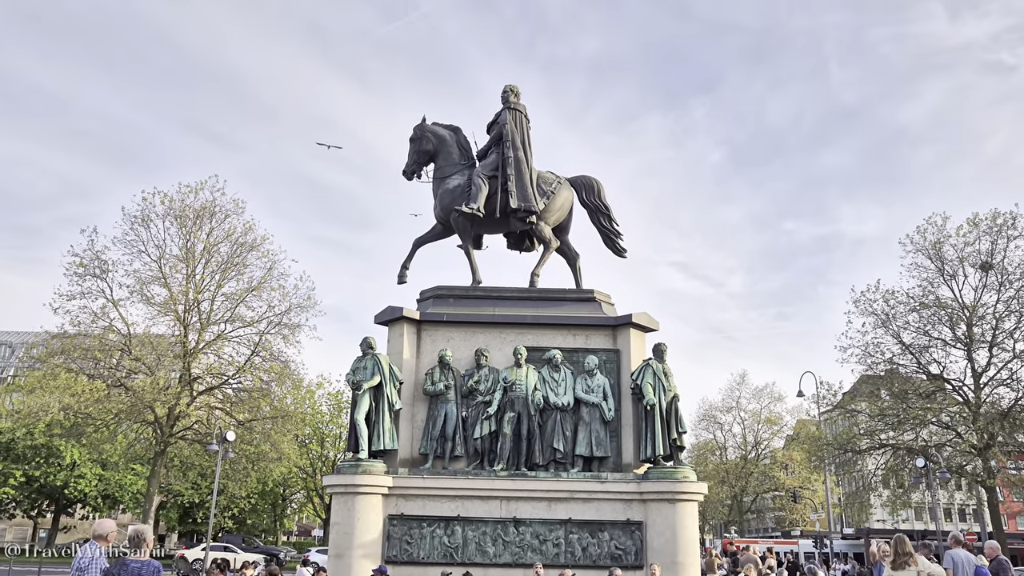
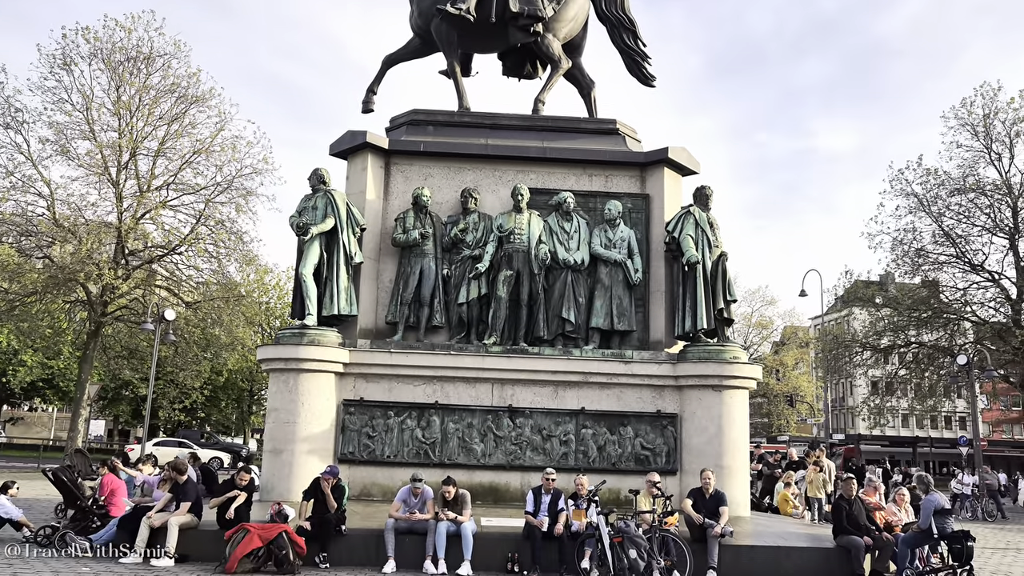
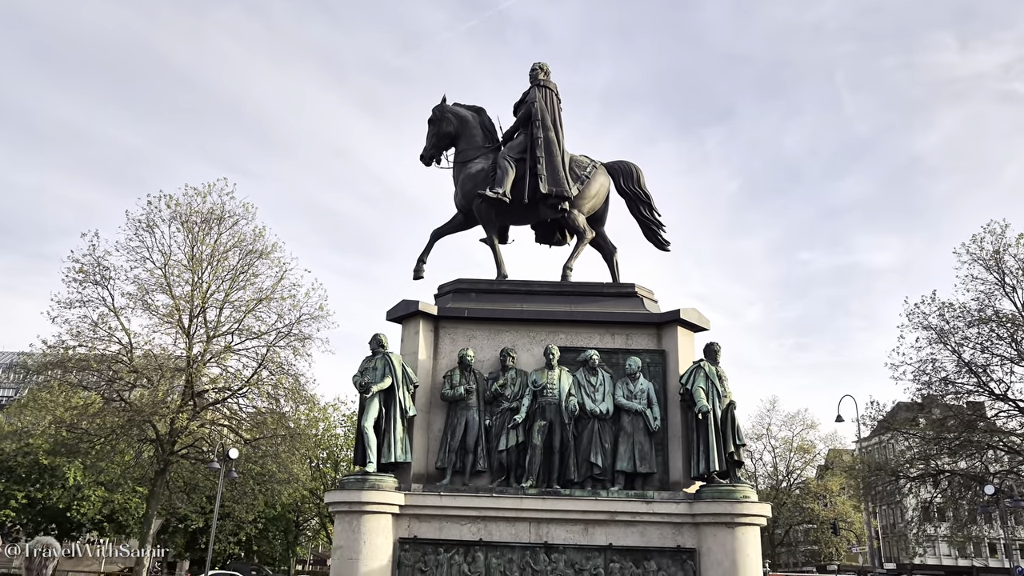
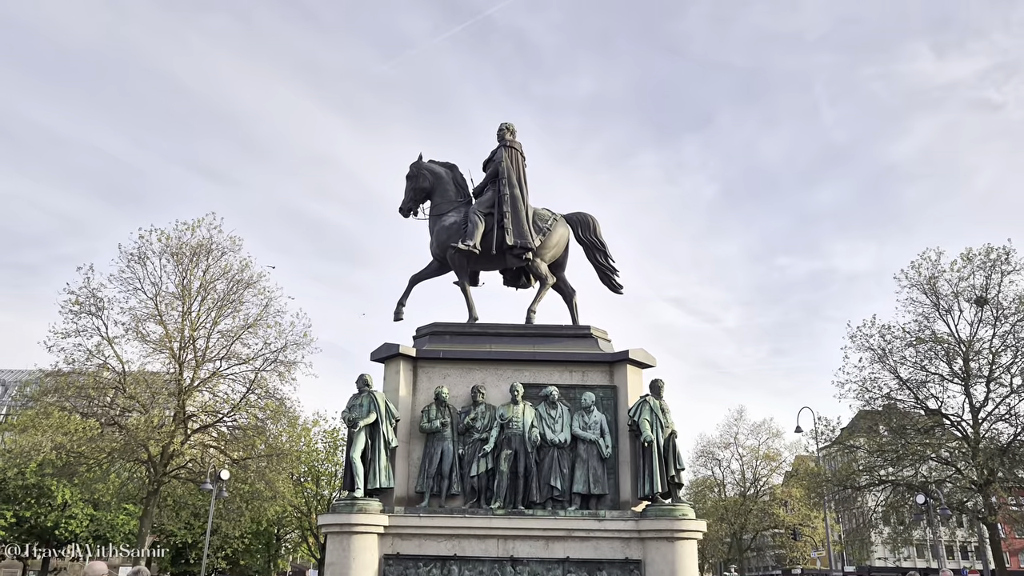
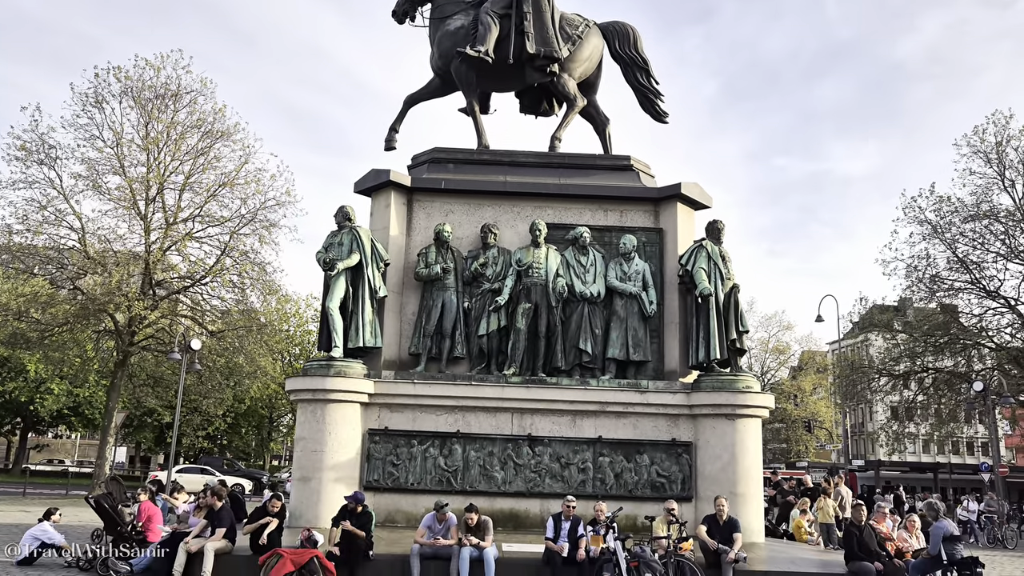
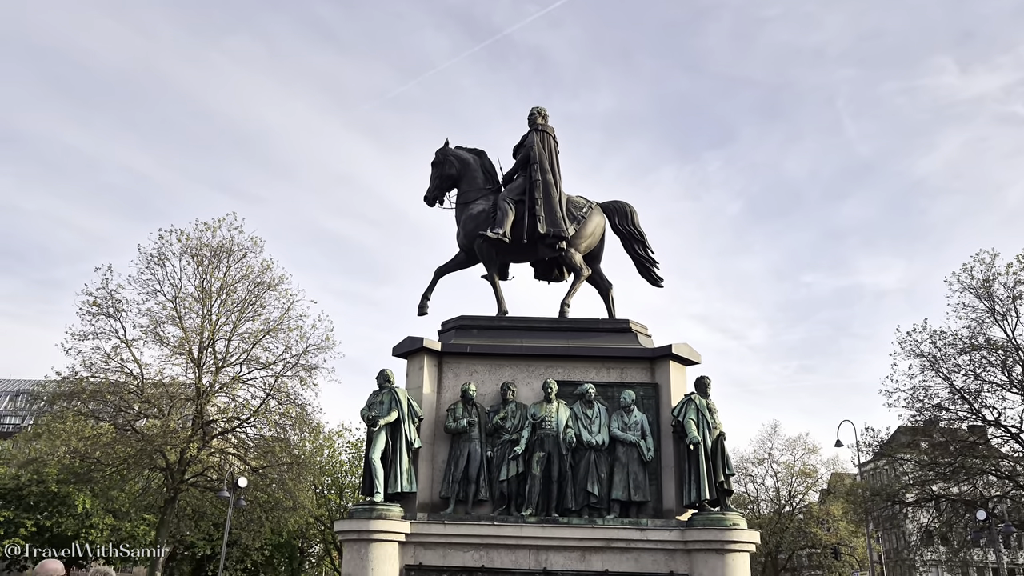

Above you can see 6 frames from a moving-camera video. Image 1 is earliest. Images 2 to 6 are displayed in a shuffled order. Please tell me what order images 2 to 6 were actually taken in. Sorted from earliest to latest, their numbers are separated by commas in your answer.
4, 6, 3, 5, 2
